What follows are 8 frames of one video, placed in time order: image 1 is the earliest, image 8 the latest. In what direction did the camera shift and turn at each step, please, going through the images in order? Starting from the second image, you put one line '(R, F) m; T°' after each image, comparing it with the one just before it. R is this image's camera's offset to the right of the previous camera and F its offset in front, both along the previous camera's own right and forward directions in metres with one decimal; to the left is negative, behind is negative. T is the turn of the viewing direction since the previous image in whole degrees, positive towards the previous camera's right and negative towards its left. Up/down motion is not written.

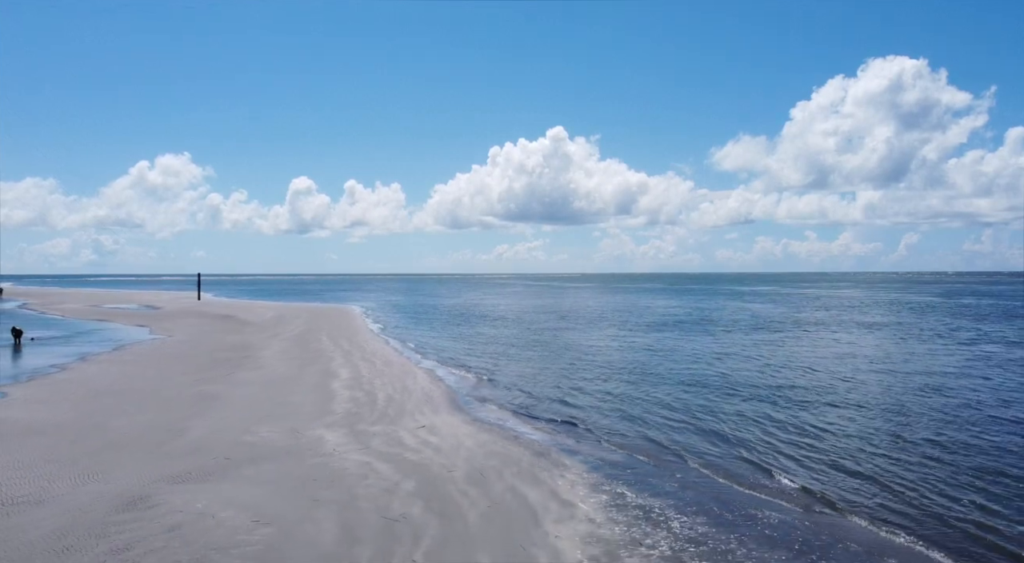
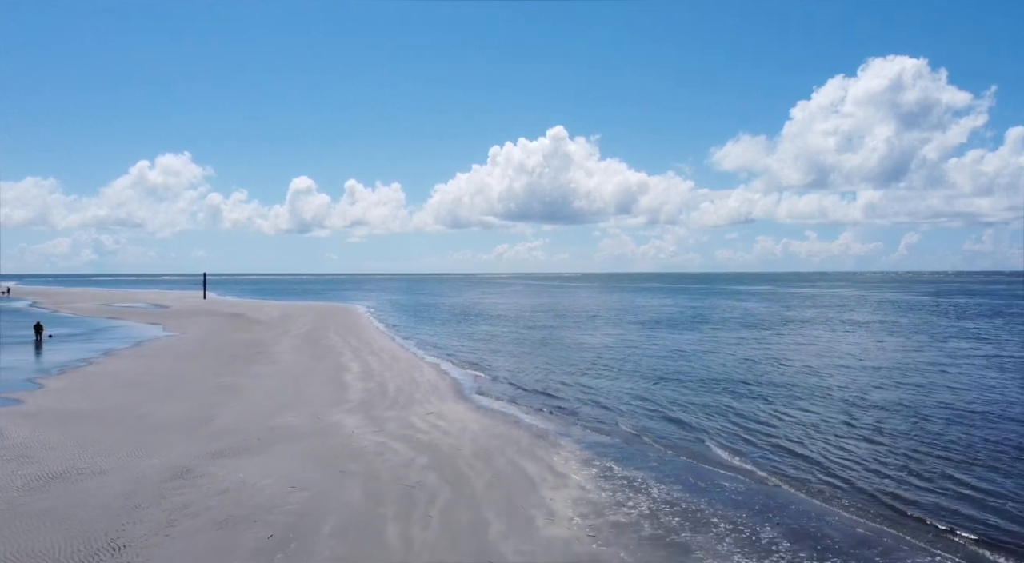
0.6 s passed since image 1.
(0.0, -1.5) m; 0°
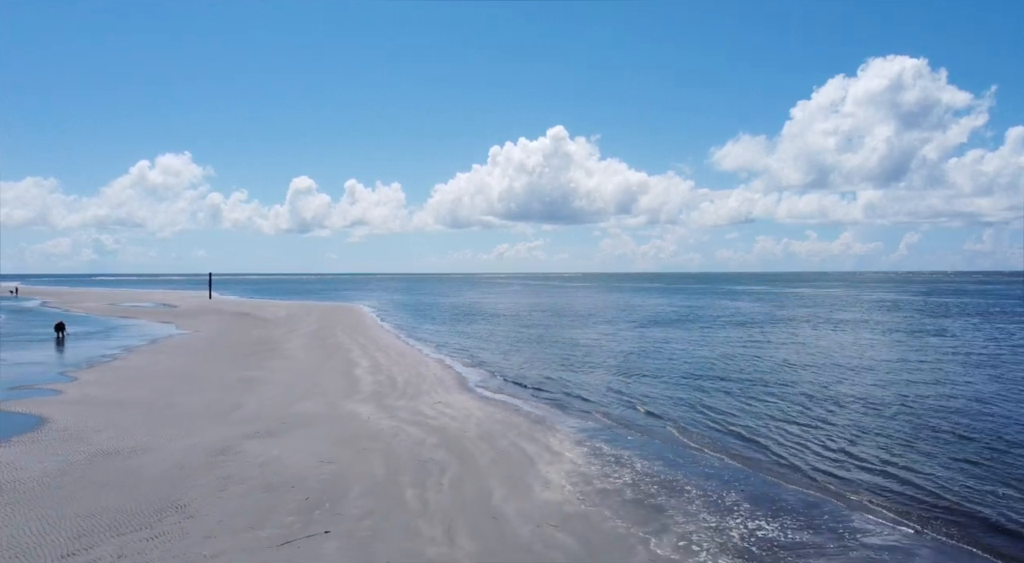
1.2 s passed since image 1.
(0.0, -1.6) m; 0°
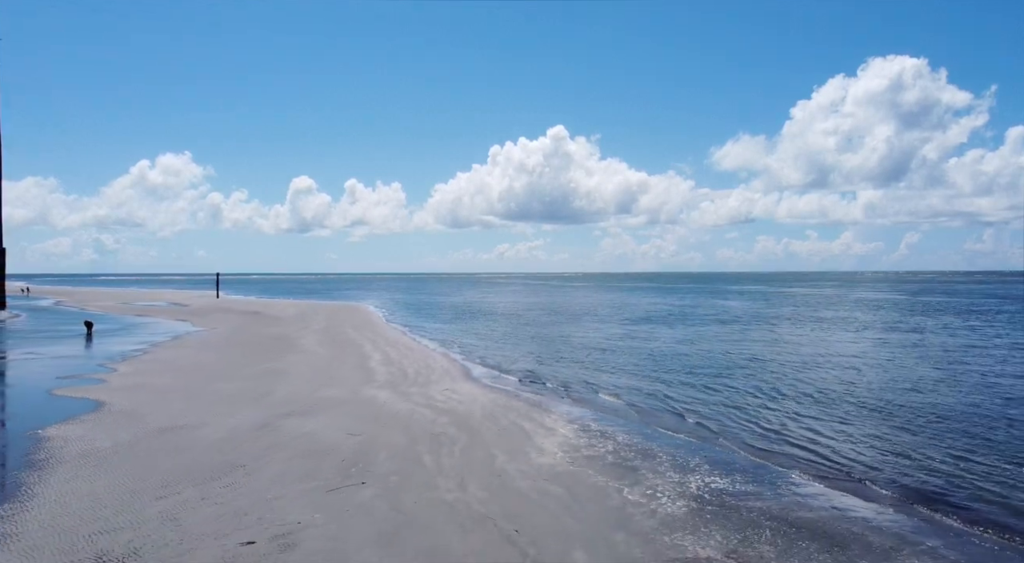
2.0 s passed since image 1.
(0.0, -2.2) m; 0°
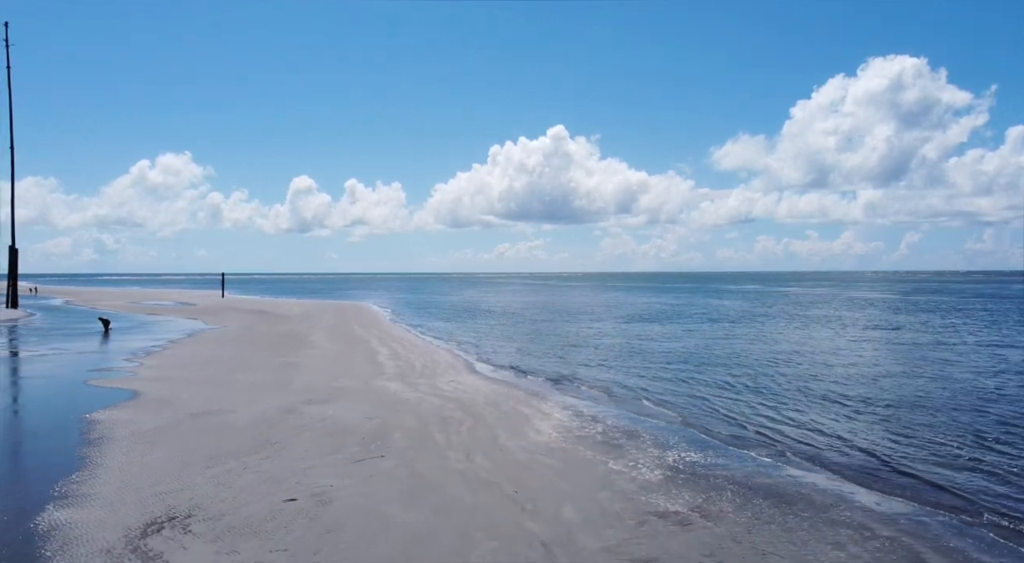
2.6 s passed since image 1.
(0.0, -1.7) m; 0°
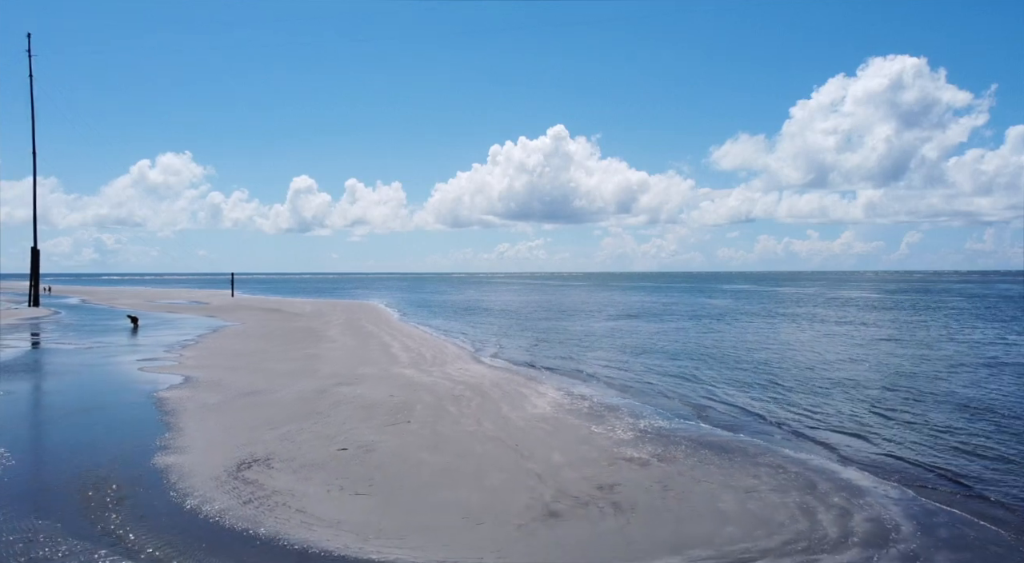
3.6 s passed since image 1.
(0.0, -3.1) m; 0°
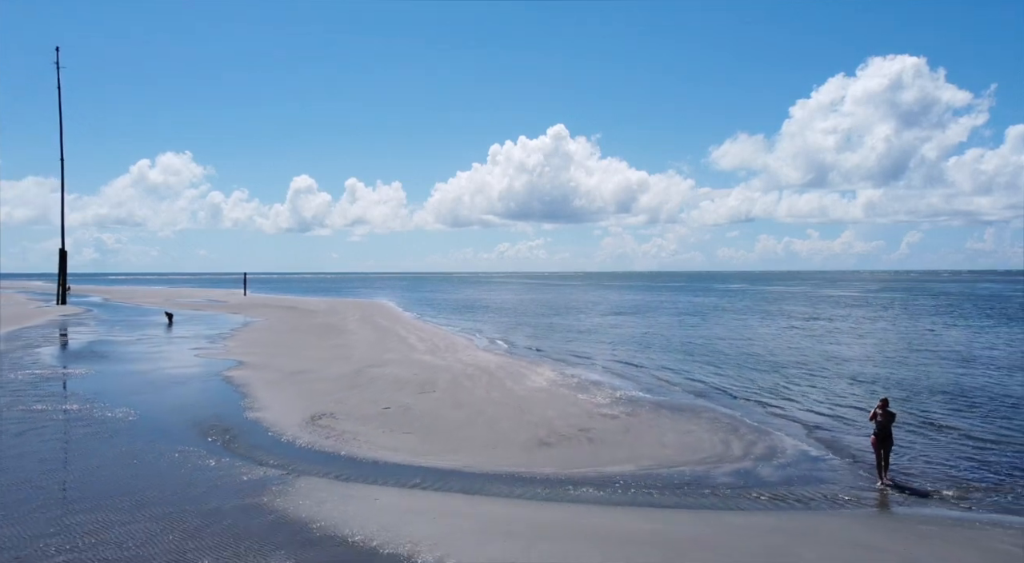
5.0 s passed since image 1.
(-0.1, -4.3) m; 0°
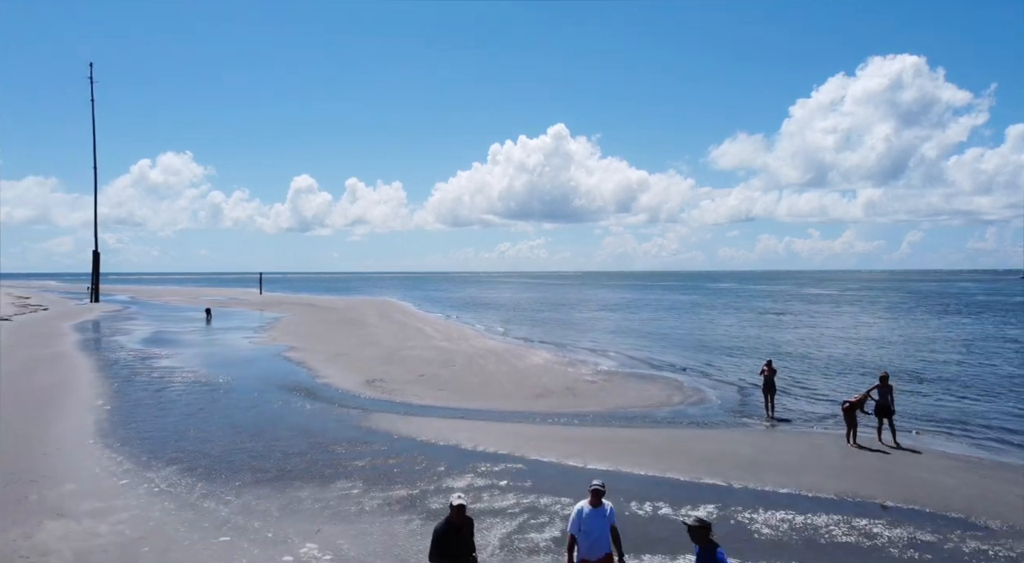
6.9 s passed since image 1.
(-0.1, -5.7) m; 0°
